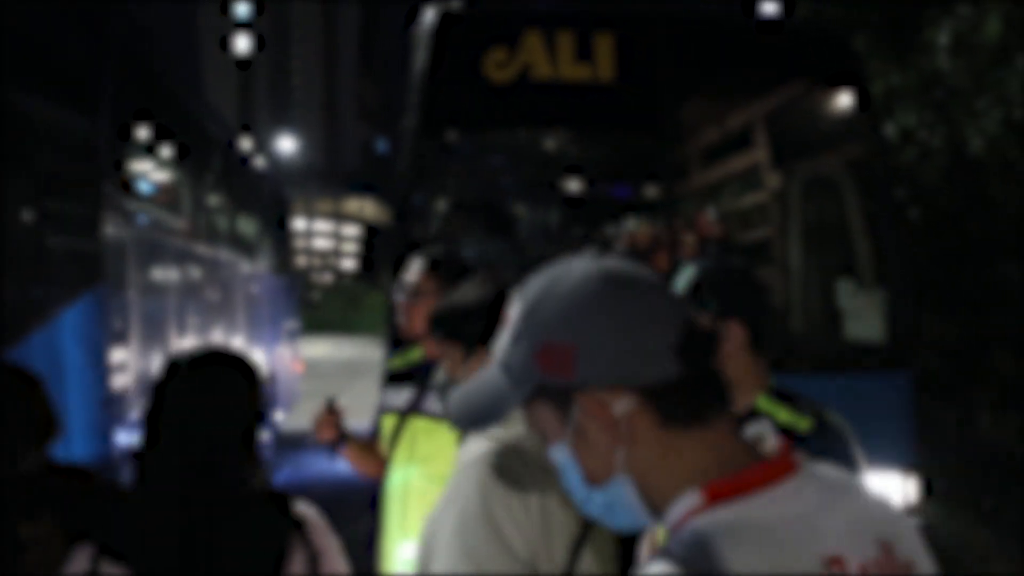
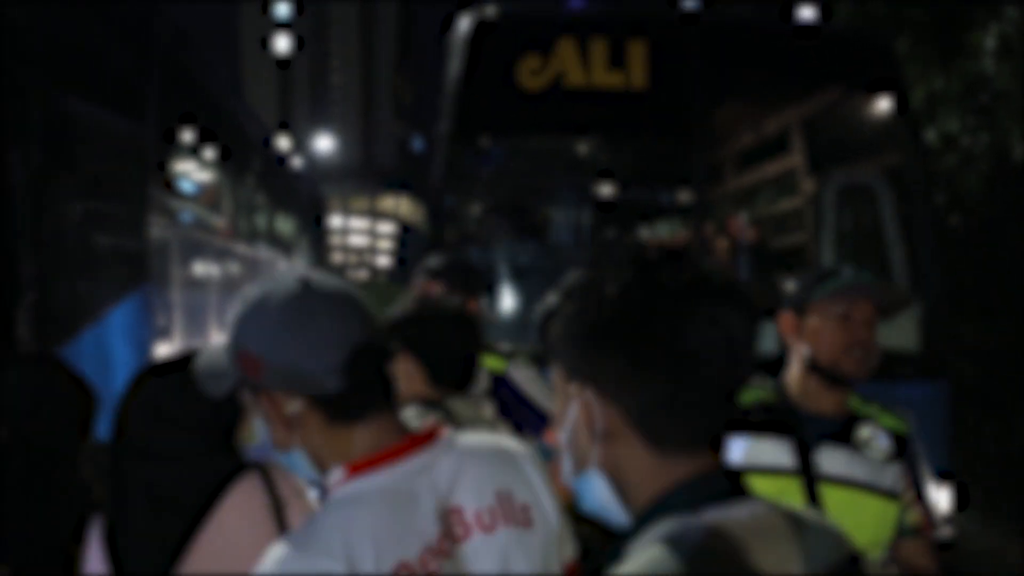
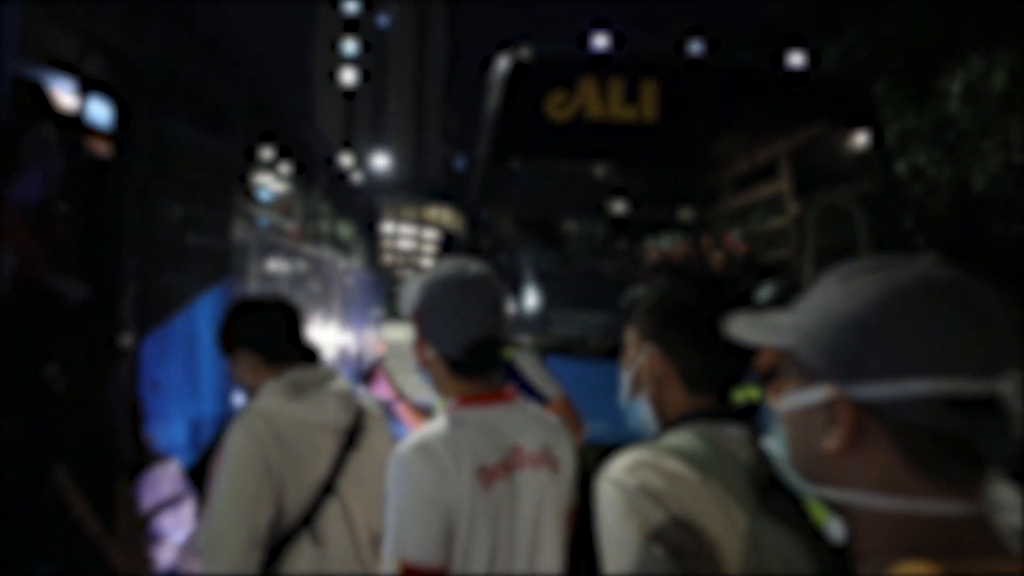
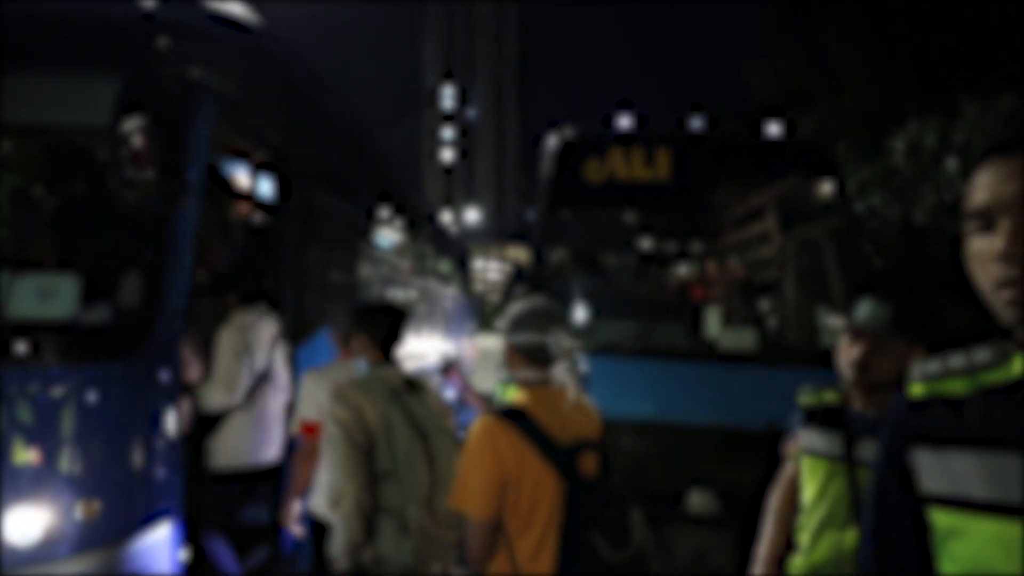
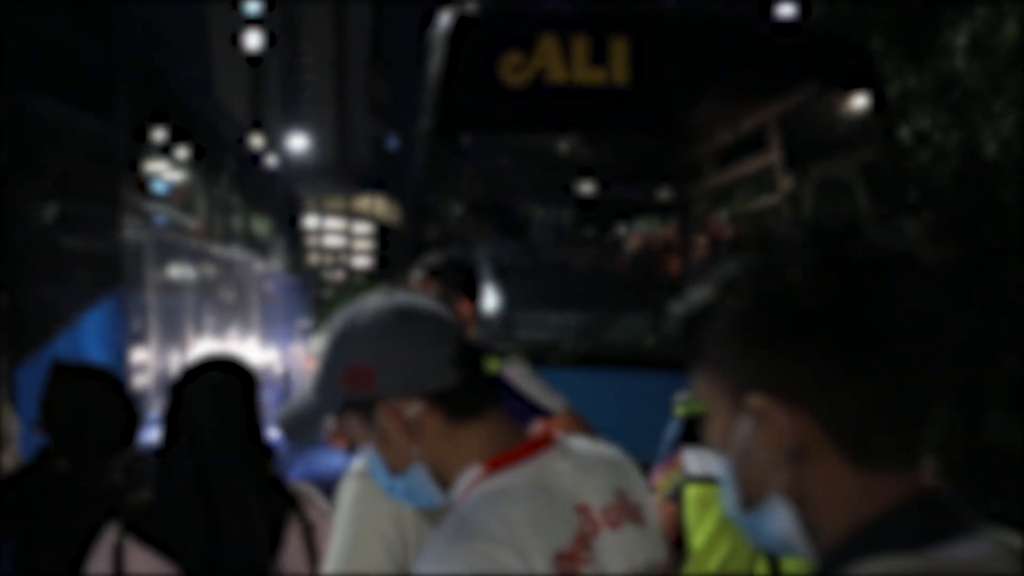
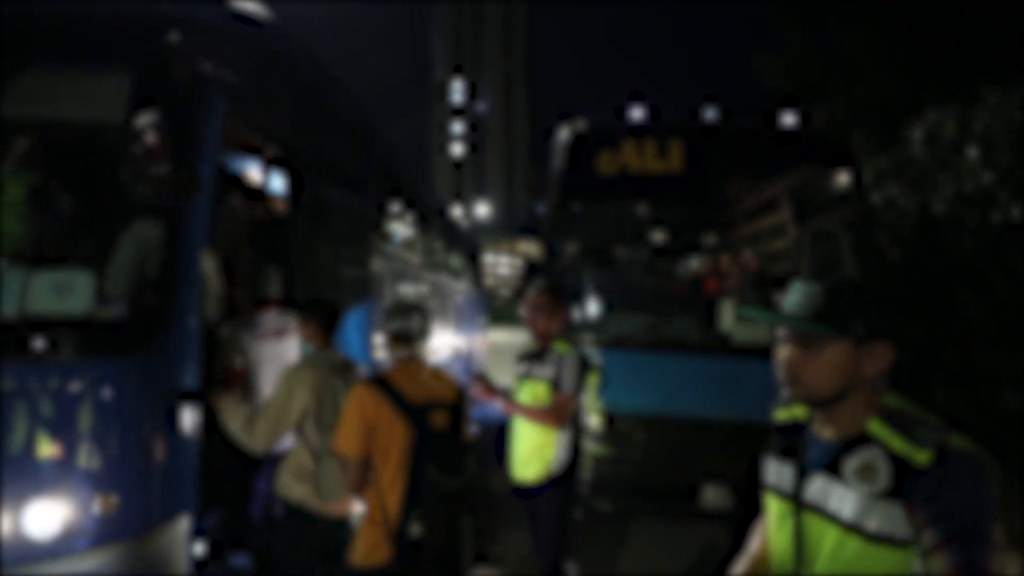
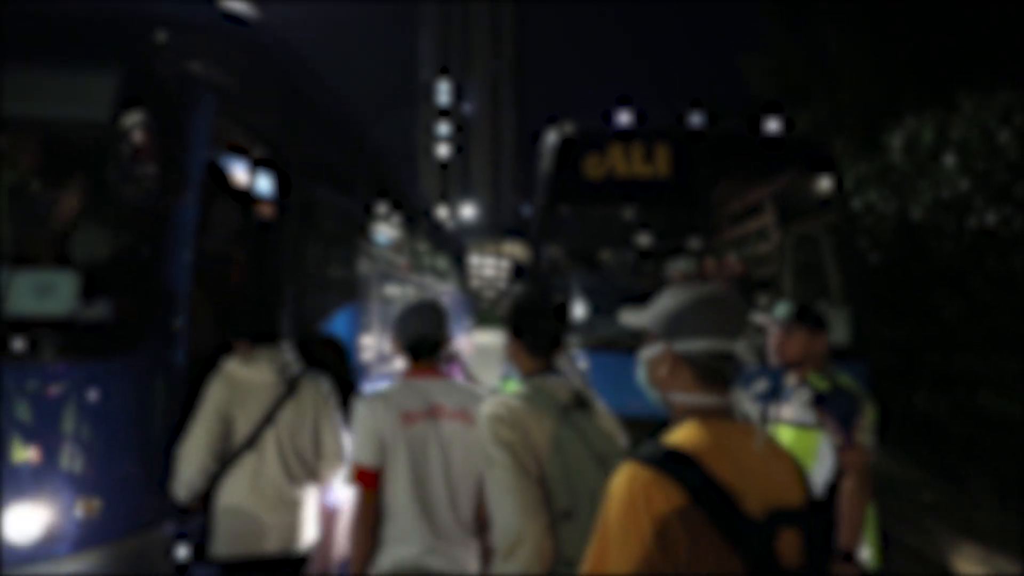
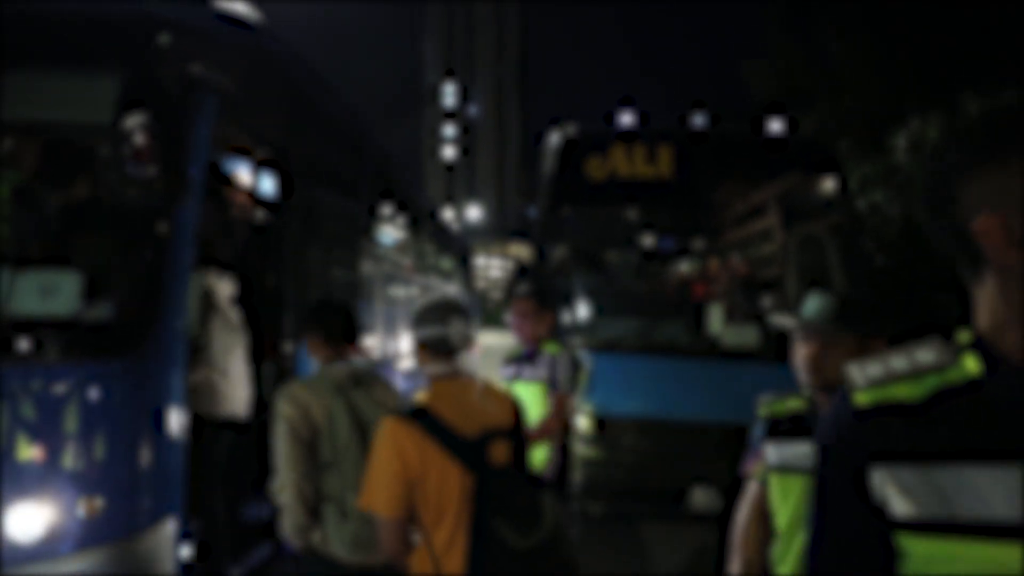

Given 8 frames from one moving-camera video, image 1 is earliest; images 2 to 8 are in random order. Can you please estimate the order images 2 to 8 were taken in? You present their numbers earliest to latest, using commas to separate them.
5, 2, 3, 7, 4, 8, 6
